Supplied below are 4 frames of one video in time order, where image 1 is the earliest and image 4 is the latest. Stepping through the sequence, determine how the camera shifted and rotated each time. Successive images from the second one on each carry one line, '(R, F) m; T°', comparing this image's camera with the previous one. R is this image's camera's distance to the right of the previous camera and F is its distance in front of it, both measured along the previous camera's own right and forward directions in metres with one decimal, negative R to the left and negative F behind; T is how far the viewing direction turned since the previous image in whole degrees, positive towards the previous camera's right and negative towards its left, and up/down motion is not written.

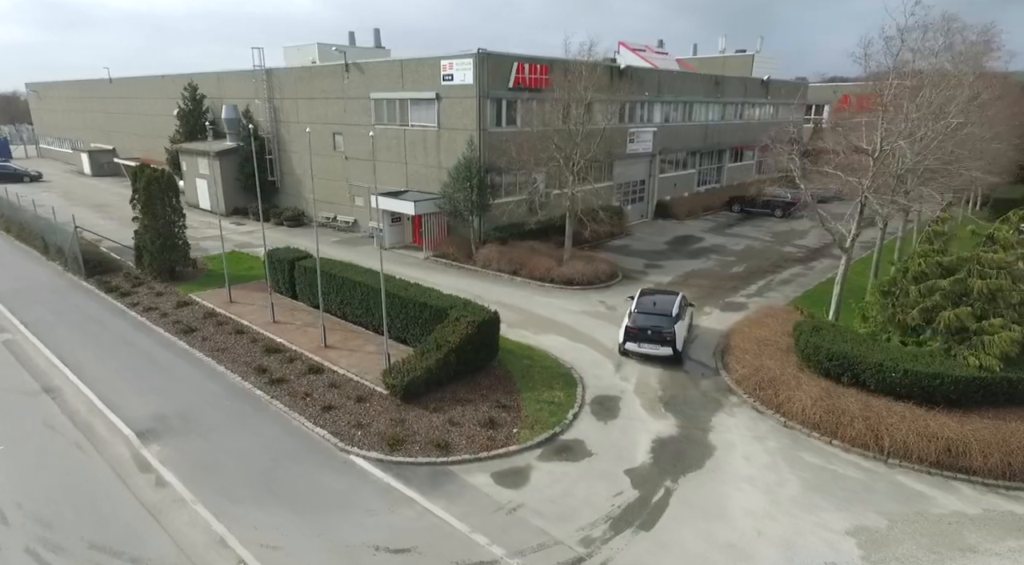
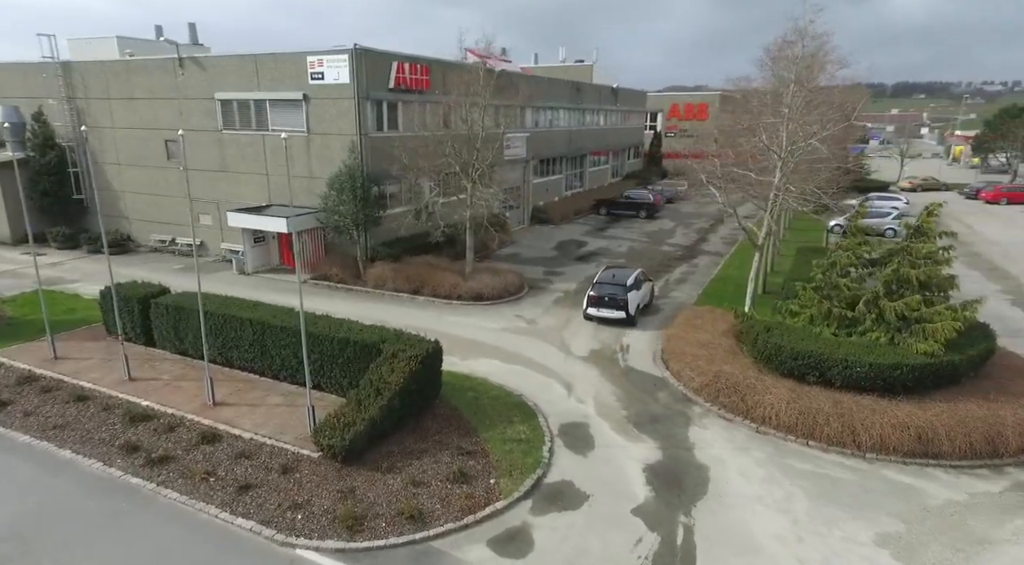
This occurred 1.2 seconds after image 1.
(-2.3, +2.2) m; +16°
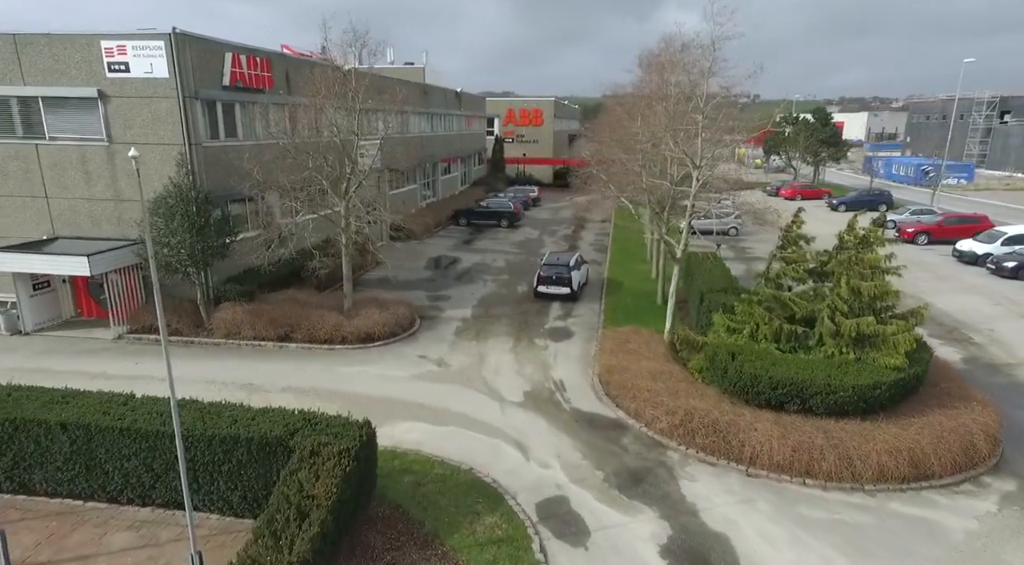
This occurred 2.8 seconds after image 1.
(-2.0, +3.1) m; +17°
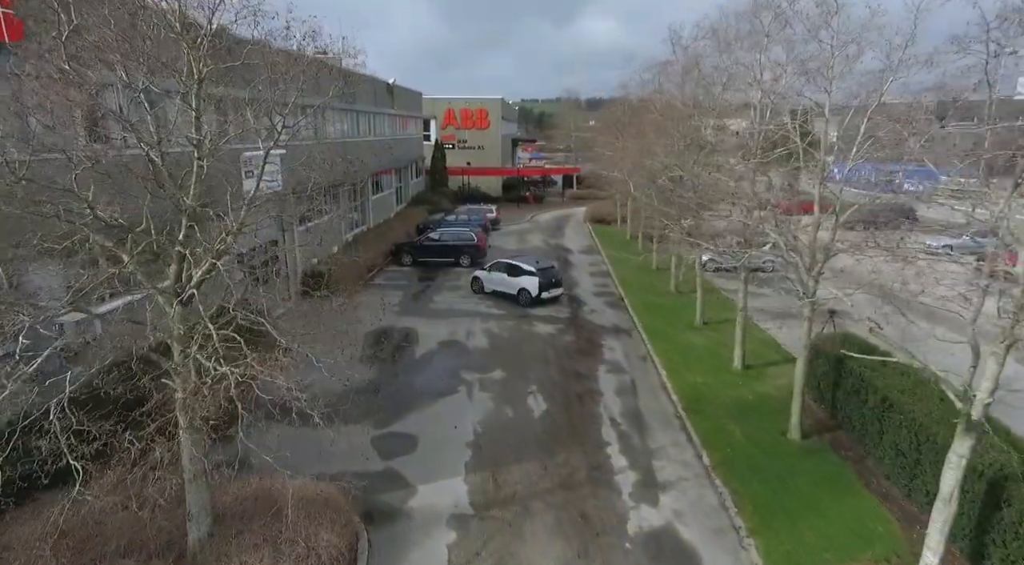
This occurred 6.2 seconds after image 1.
(-1.7, +9.9) m; +7°
